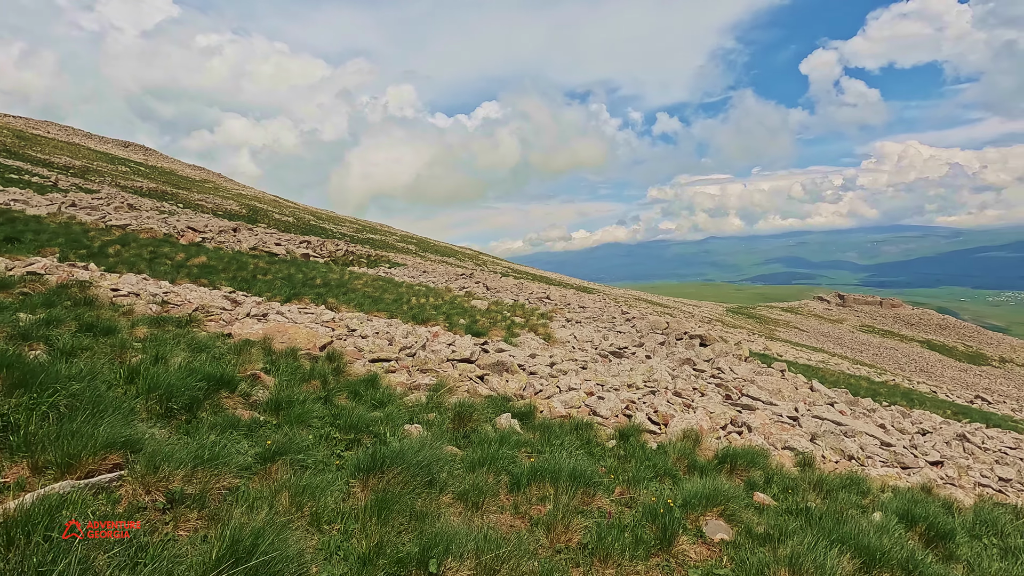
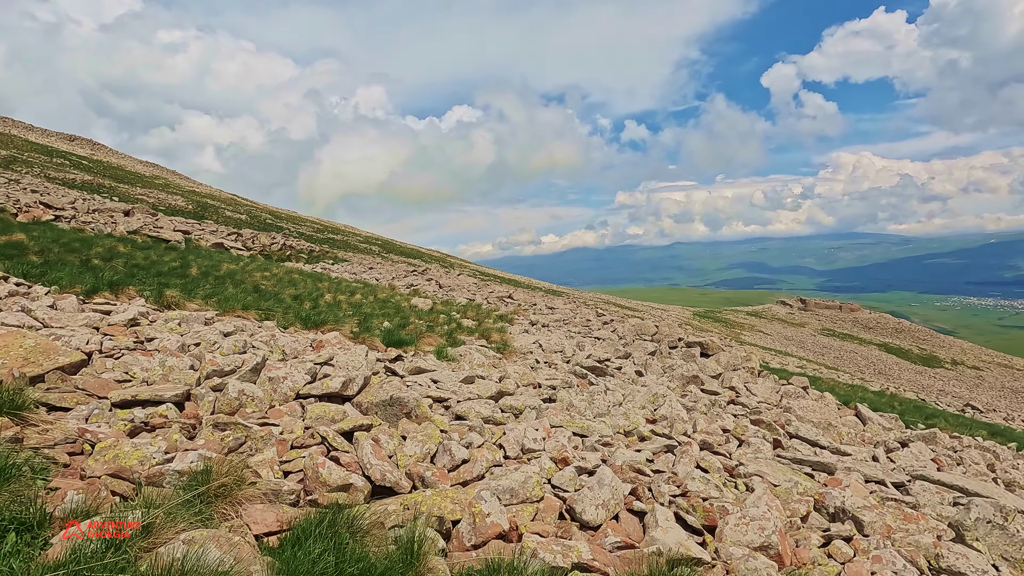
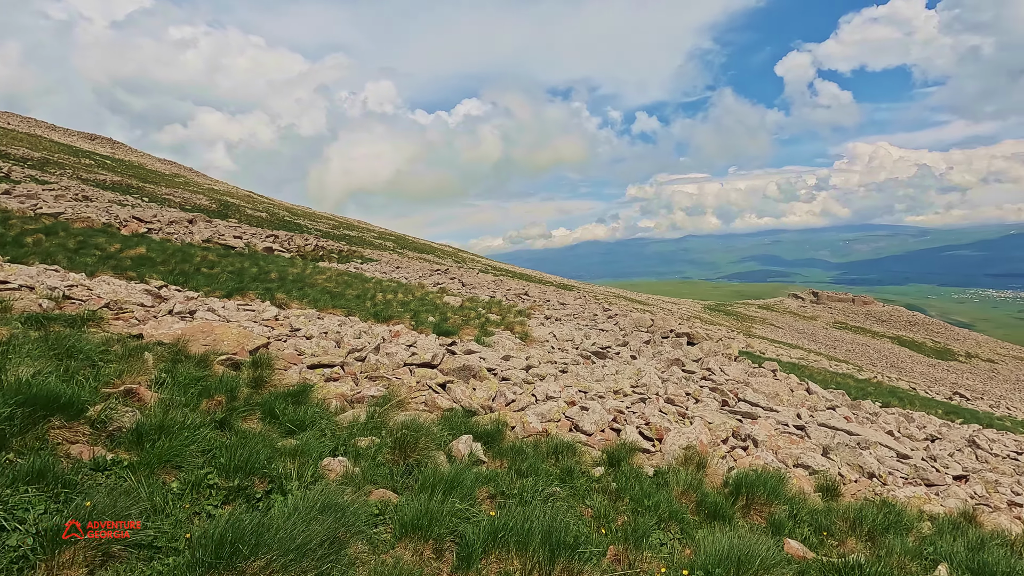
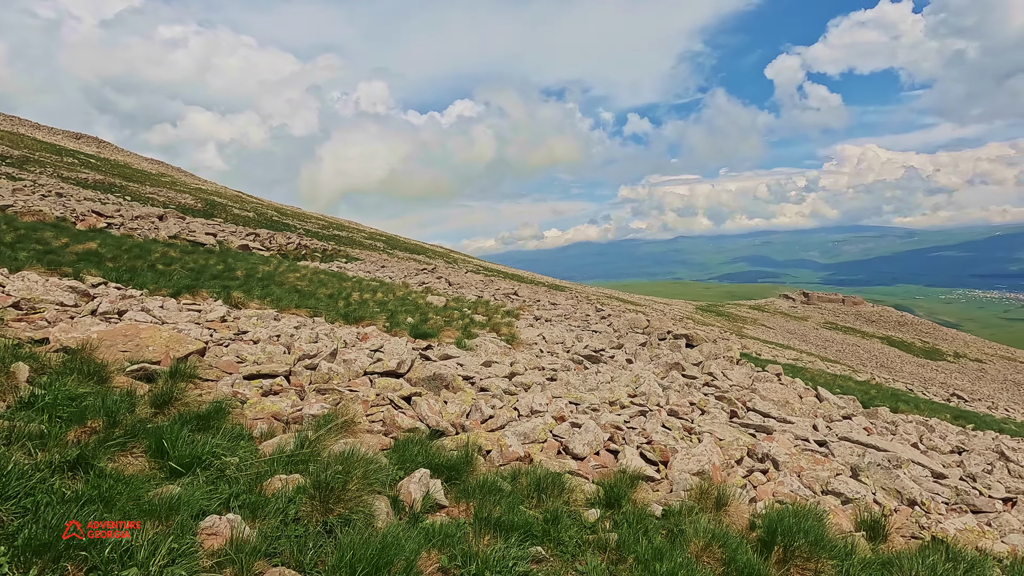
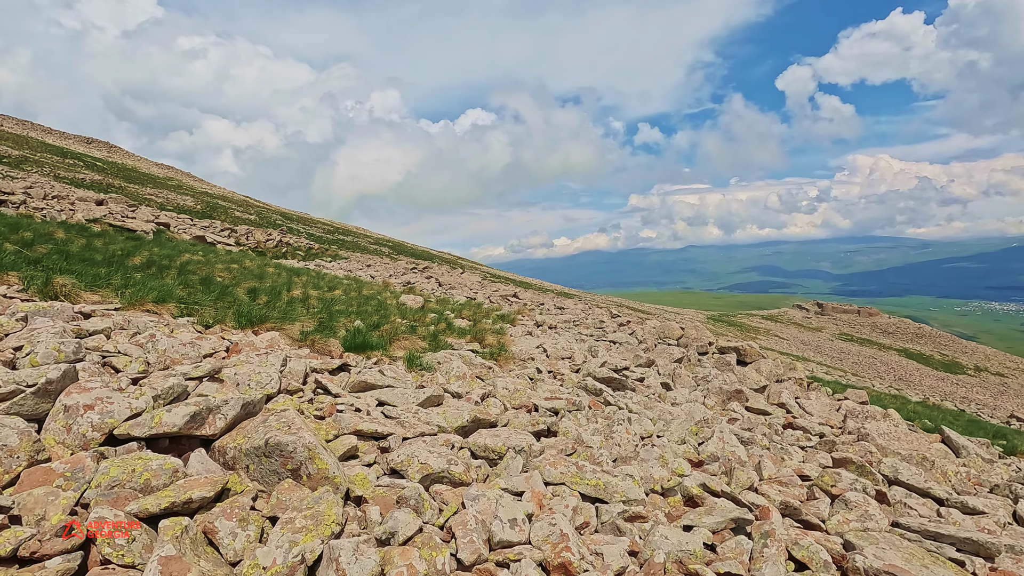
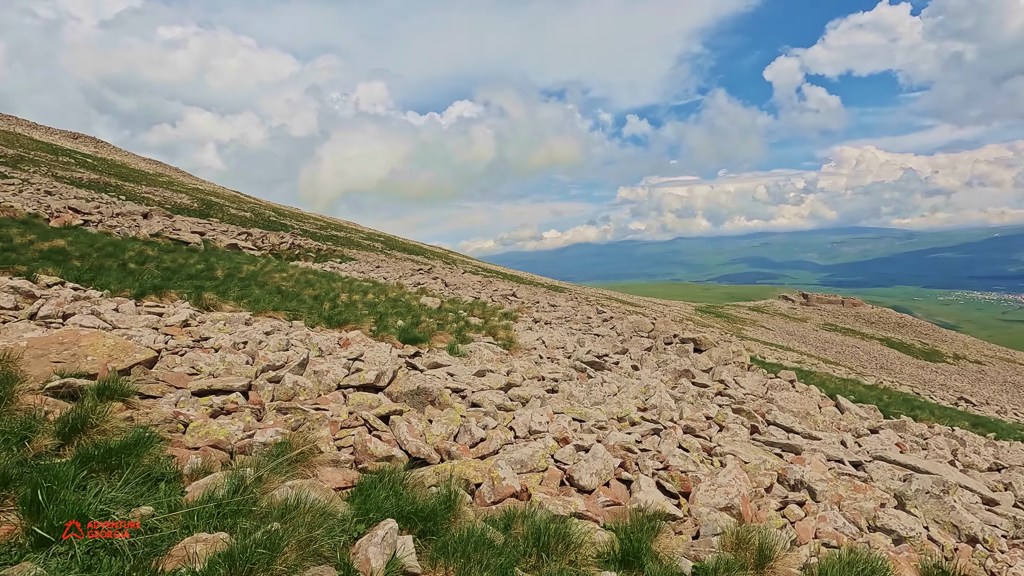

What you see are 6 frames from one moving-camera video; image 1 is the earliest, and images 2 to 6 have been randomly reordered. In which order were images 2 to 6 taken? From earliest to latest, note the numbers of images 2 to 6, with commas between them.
3, 4, 6, 2, 5
